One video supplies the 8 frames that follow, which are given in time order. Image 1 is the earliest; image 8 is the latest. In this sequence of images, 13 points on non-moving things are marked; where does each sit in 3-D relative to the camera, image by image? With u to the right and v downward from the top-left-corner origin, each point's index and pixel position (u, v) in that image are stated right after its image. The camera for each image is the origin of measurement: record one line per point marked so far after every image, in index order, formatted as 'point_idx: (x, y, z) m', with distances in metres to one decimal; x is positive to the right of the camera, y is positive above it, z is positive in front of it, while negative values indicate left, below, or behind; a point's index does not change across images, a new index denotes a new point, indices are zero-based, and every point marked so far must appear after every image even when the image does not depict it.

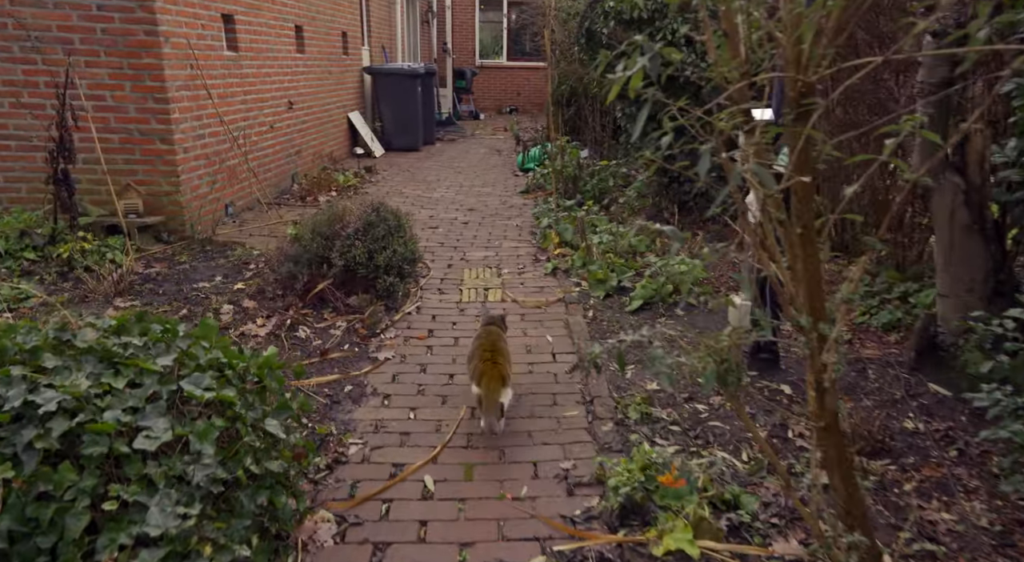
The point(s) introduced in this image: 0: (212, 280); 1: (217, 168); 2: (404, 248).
0: (-2.1, 0.0, +5.7) m
1: (-2.6, +1.0, +7.2) m
2: (-0.7, +0.2, +5.4) m
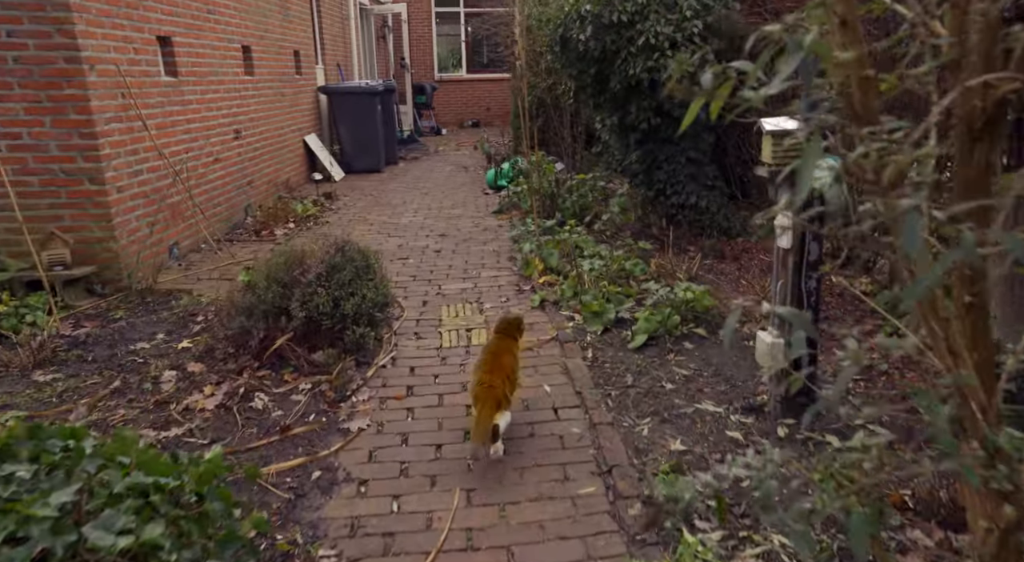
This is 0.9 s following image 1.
0: (-2.2, -0.4, +5.0) m
1: (-2.8, +0.6, +6.4) m
2: (-0.8, -0.1, +4.7) m
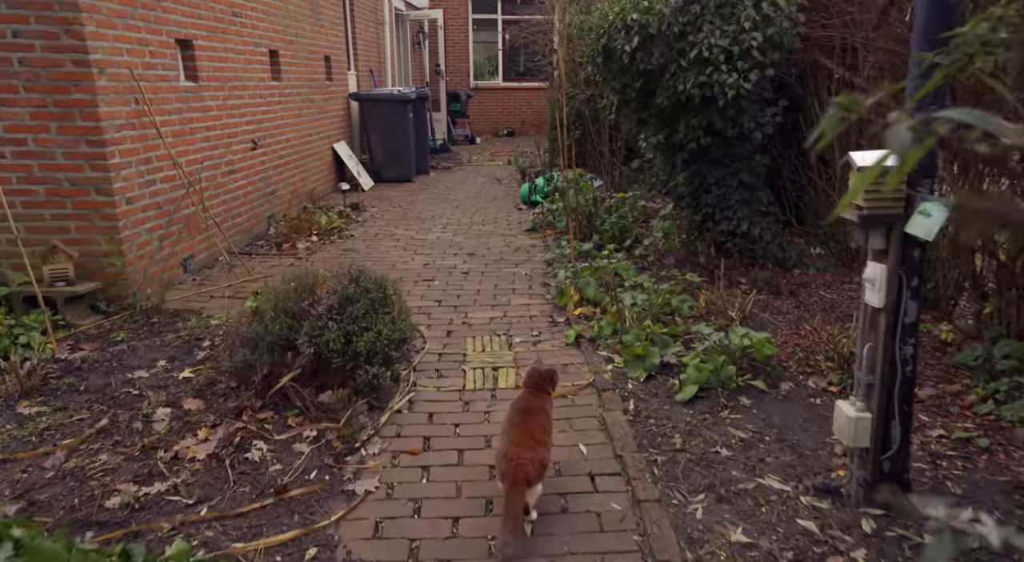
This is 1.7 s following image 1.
0: (-2.0, -0.5, +4.5) m
1: (-2.5, +0.5, +6.0) m
2: (-0.6, -0.2, +4.2) m
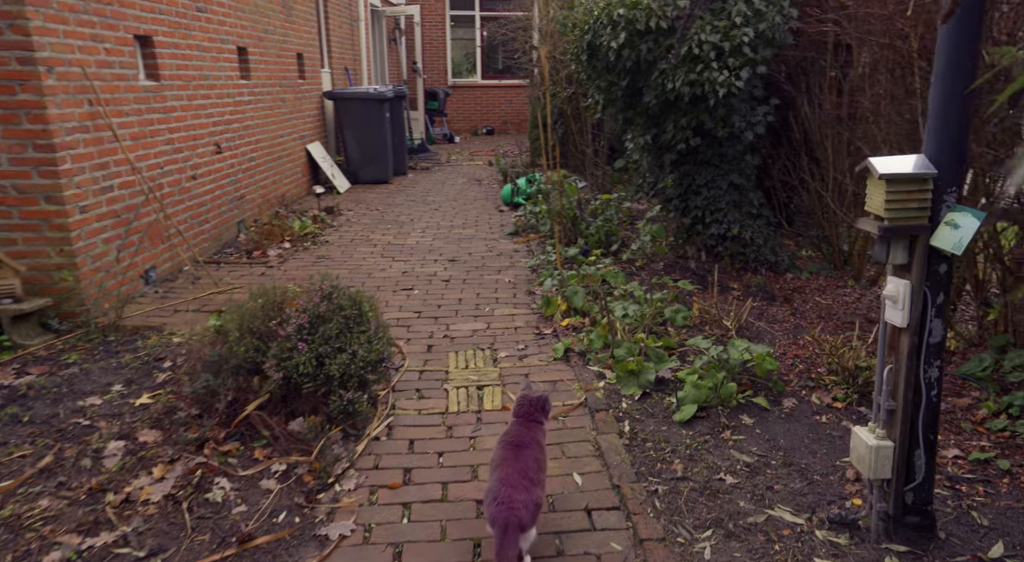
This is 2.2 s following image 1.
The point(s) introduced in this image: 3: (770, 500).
0: (-2.1, -0.6, +4.2) m
1: (-2.6, +0.4, +5.6) m
2: (-0.7, -0.3, +3.9) m
3: (+1.1, -0.9, +3.4) m
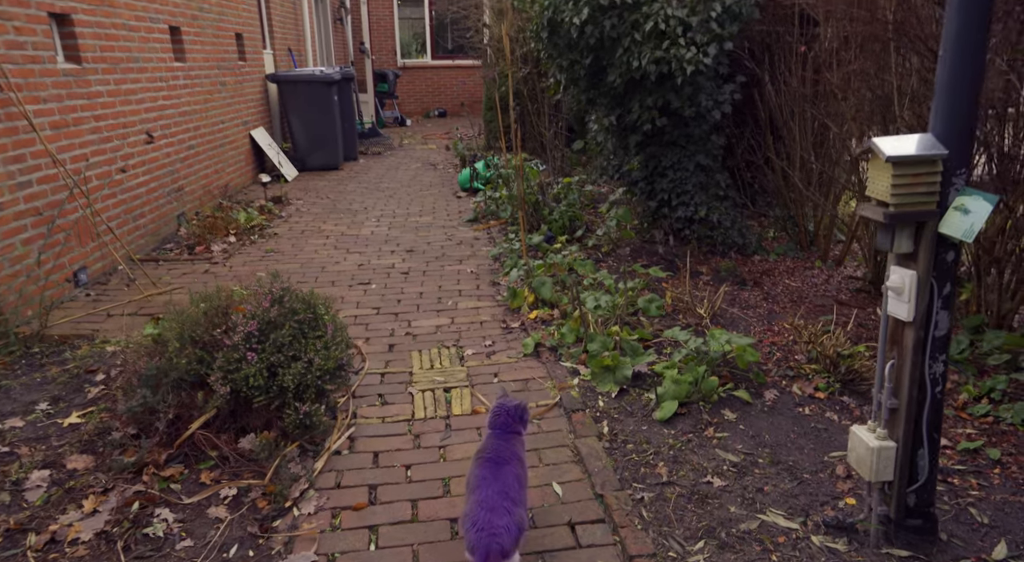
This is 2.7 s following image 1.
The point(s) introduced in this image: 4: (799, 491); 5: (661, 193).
0: (-2.3, -0.6, +3.8) m
1: (-2.9, +0.3, +5.2) m
2: (-0.8, -0.3, +3.6) m
3: (+1.0, -0.9, +3.2) m
4: (+1.1, -0.8, +3.3) m
5: (+1.1, +0.6, +6.0) m
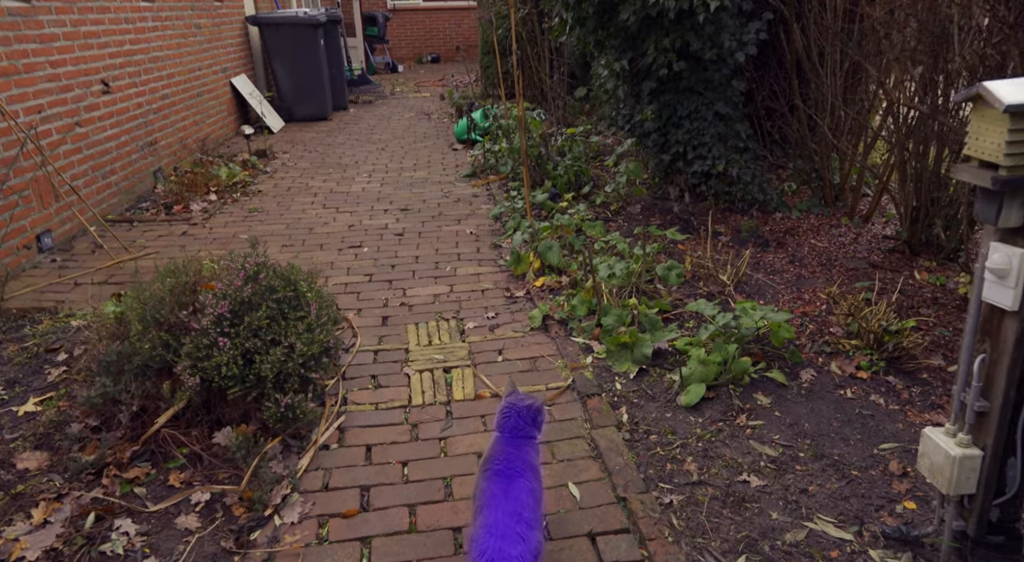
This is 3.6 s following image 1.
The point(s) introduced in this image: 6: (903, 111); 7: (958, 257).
0: (-2.2, -0.5, +3.4) m
1: (-2.8, +0.5, +4.7) m
2: (-0.8, -0.2, +3.1) m
3: (+1.0, -0.8, +2.8) m
4: (+1.2, -0.7, +2.9) m
5: (+1.1, +0.9, +5.5) m
6: (+2.1, +0.9, +4.4) m
7: (+2.5, +0.1, +4.5) m
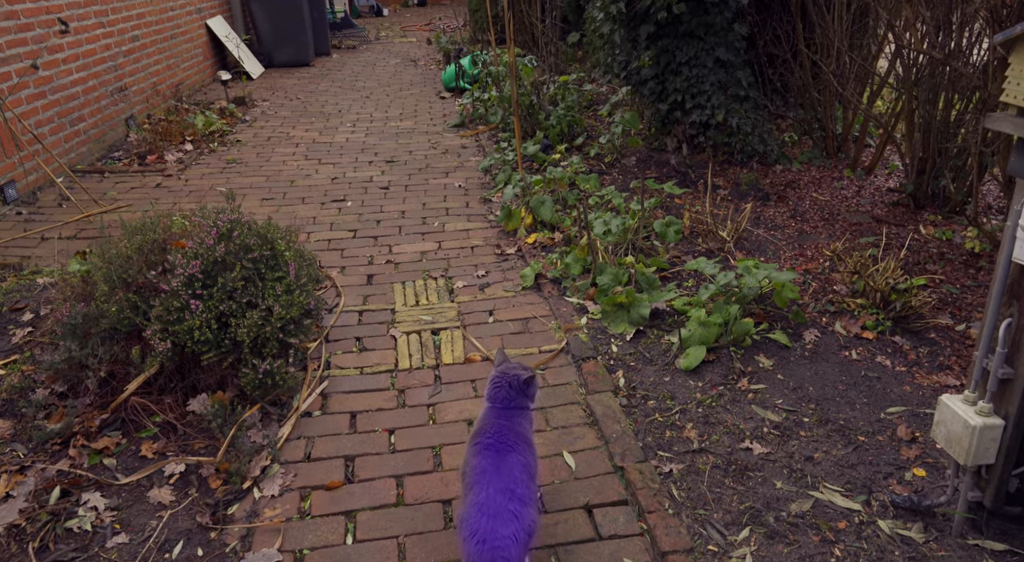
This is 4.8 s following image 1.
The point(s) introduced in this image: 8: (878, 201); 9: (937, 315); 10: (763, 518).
0: (-2.2, -0.3, +3.2) m
1: (-2.9, +0.8, +4.5) m
2: (-0.8, -0.1, +3.0) m
3: (+1.0, -0.6, +2.7) m
4: (+1.2, -0.6, +2.8) m
5: (+1.0, +1.2, +5.3) m
6: (+2.1, +1.2, +4.2) m
7: (+2.4, +0.4, +4.3) m
8: (+2.1, +0.5, +4.7) m
9: (+1.8, -0.1, +3.5) m
10: (+0.8, -0.7, +2.5) m
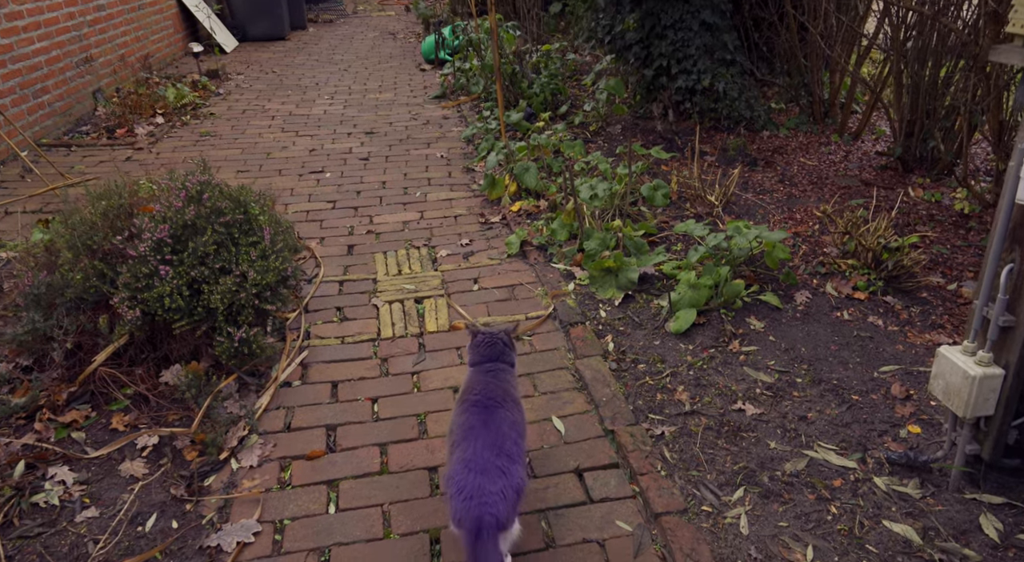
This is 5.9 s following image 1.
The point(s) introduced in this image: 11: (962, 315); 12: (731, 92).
0: (-2.3, -0.2, +3.1) m
1: (-3.0, +0.9, +4.3) m
2: (-0.9, 0.0, +2.8) m
3: (+0.9, -0.5, +2.6) m
4: (+1.1, -0.5, +2.7) m
5: (+0.9, +1.4, +5.2) m
6: (+2.0, +1.4, +4.1) m
7: (+2.3, +0.6, +4.3) m
8: (+2.0, +0.7, +4.7) m
9: (+1.8, 0.0, +3.4) m
10: (+0.7, -0.6, +2.4) m
11: (+1.8, -0.1, +3.2) m
12: (+1.4, +1.2, +5.2) m
